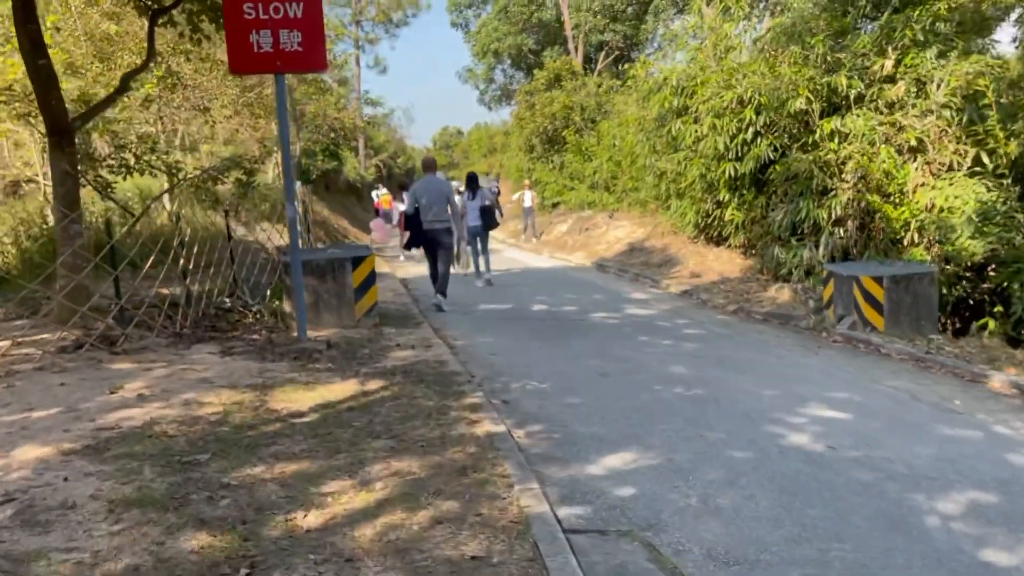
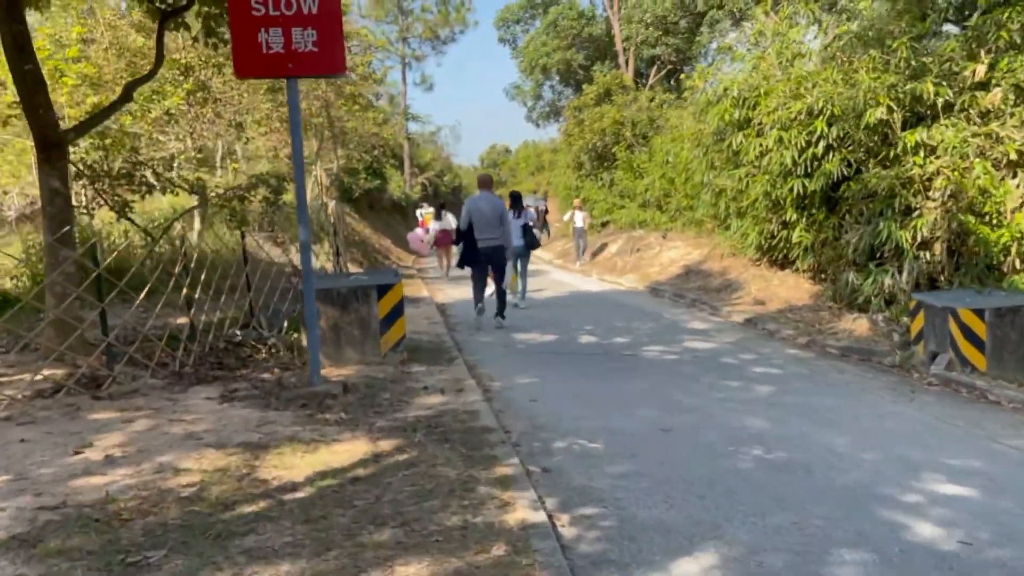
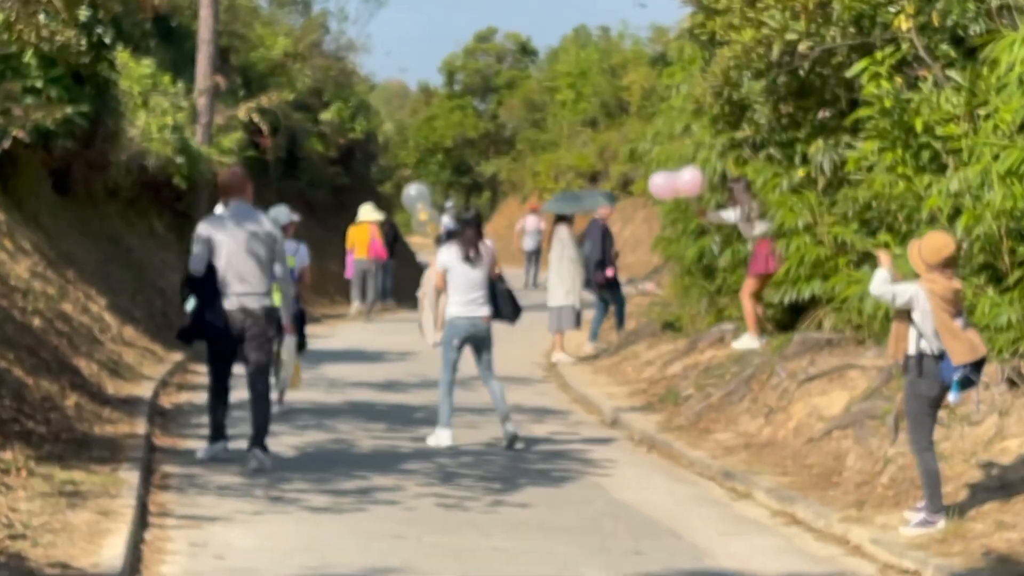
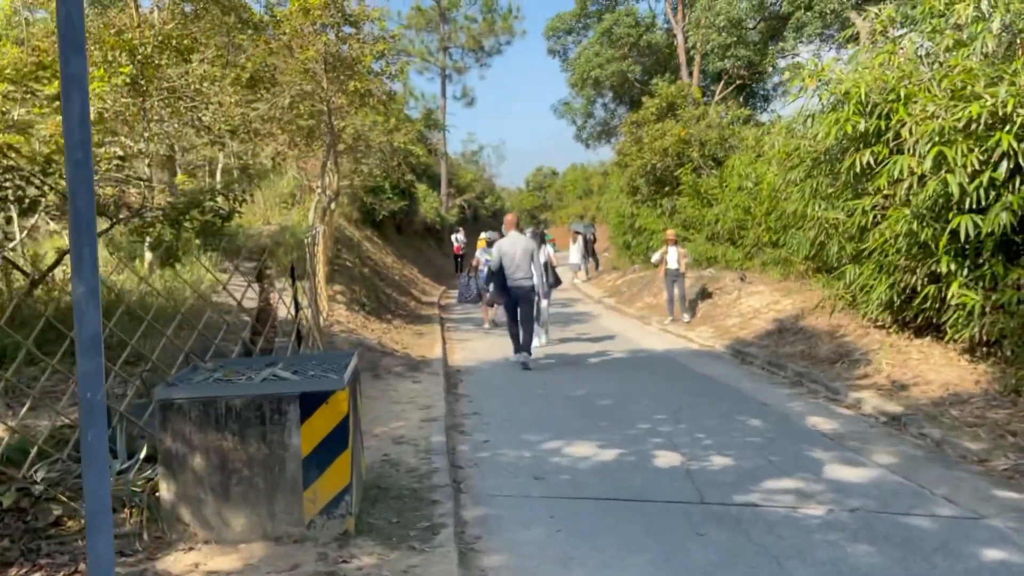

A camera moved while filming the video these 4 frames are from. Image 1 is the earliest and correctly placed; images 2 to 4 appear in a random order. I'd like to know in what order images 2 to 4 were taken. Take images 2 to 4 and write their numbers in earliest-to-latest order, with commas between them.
2, 4, 3
